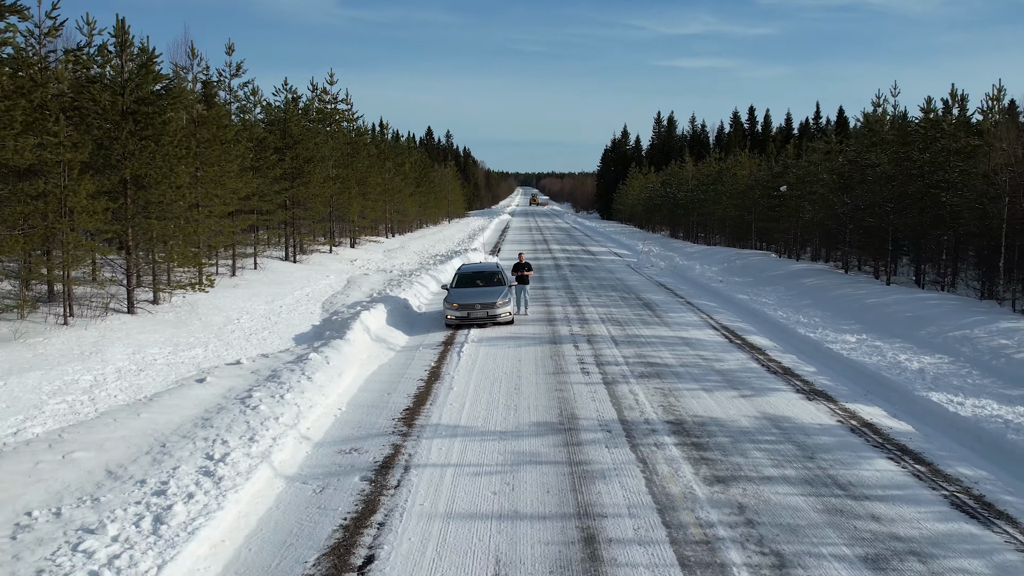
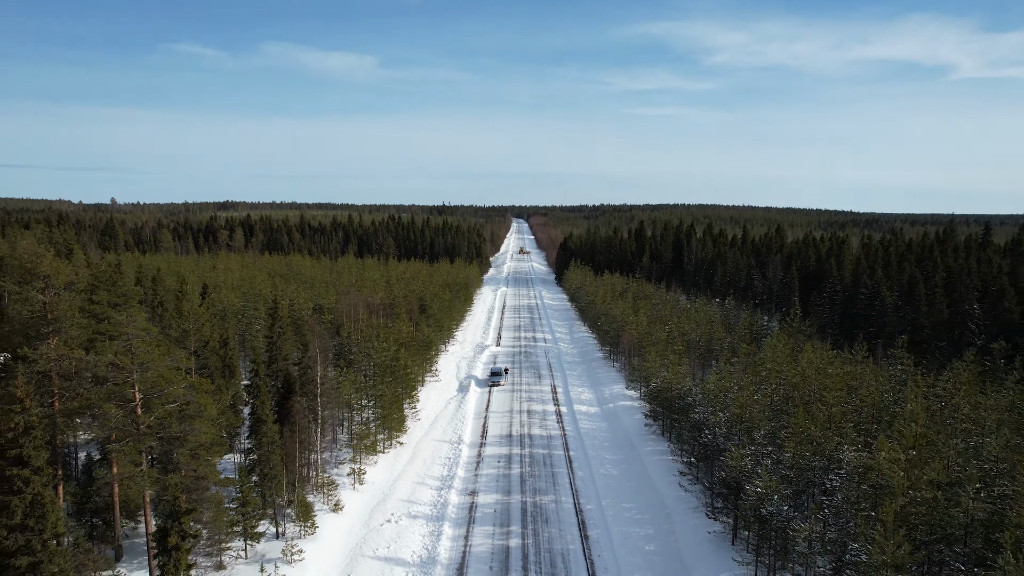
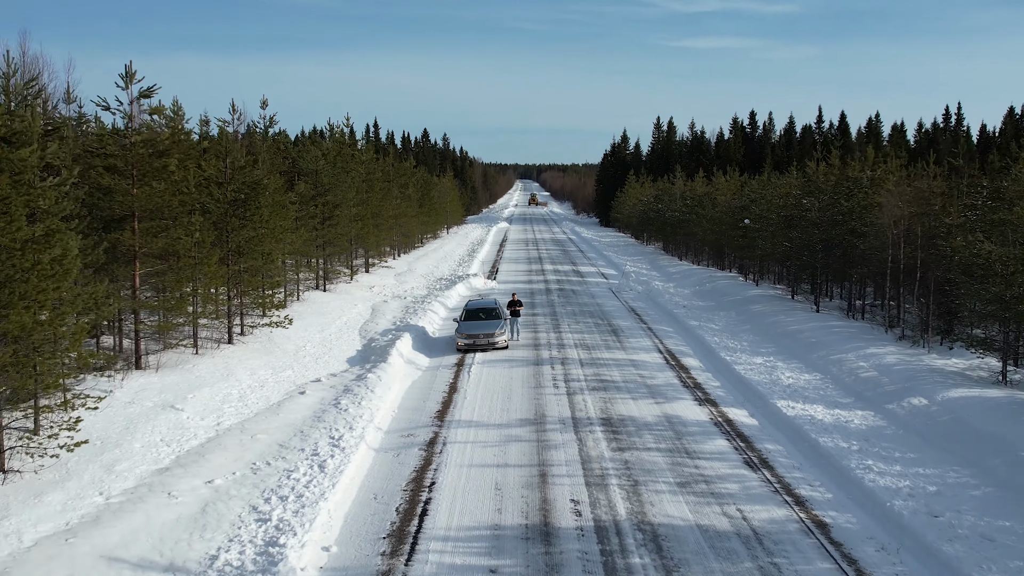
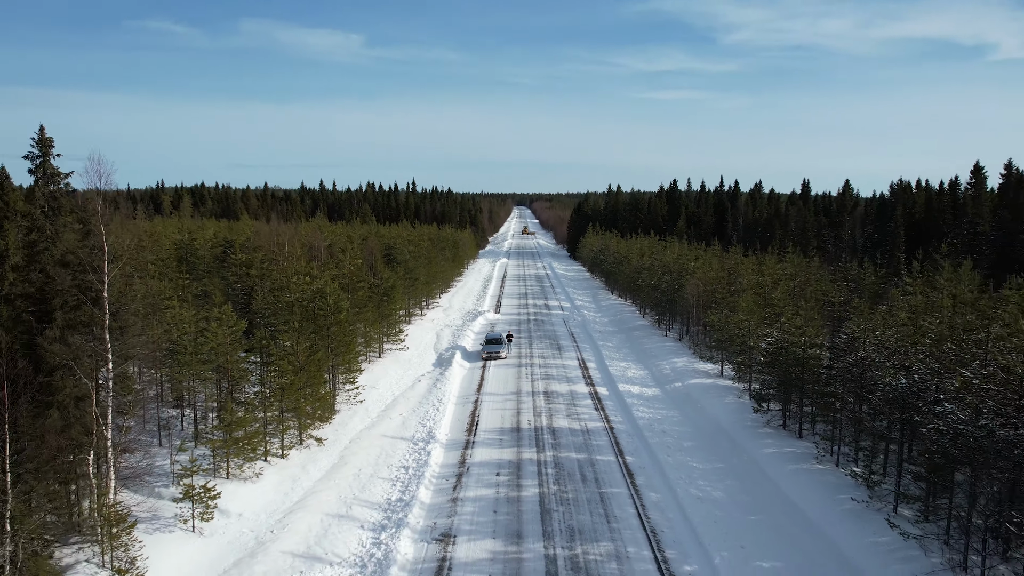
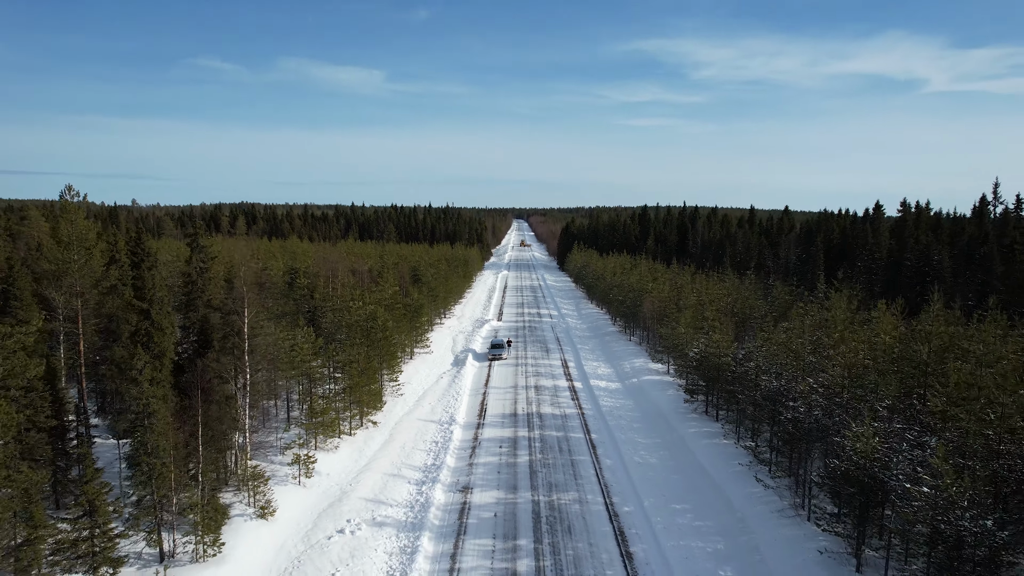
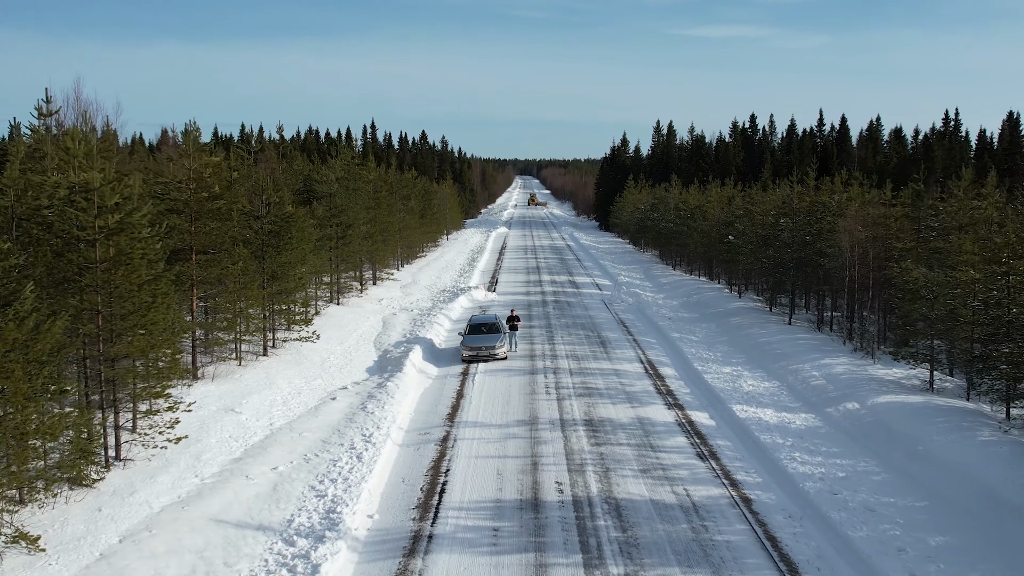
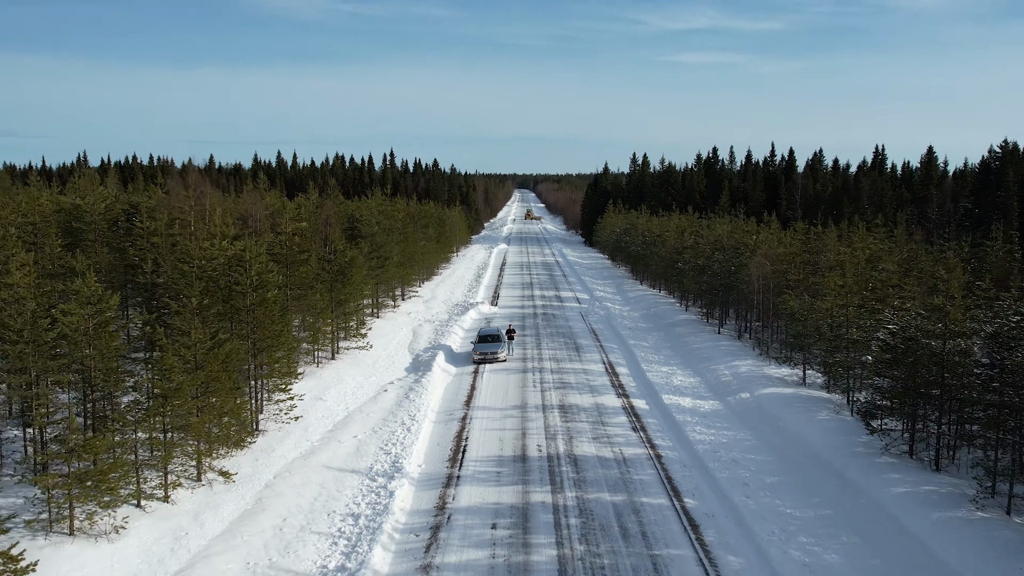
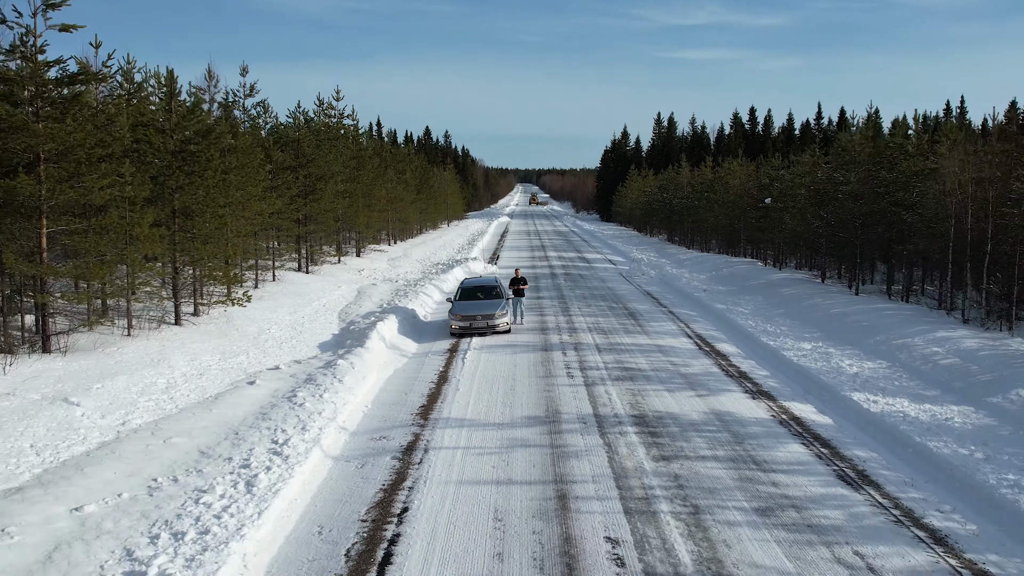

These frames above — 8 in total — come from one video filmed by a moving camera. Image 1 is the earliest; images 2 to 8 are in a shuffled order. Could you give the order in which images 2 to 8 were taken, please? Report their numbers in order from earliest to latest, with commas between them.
8, 3, 6, 7, 4, 5, 2
